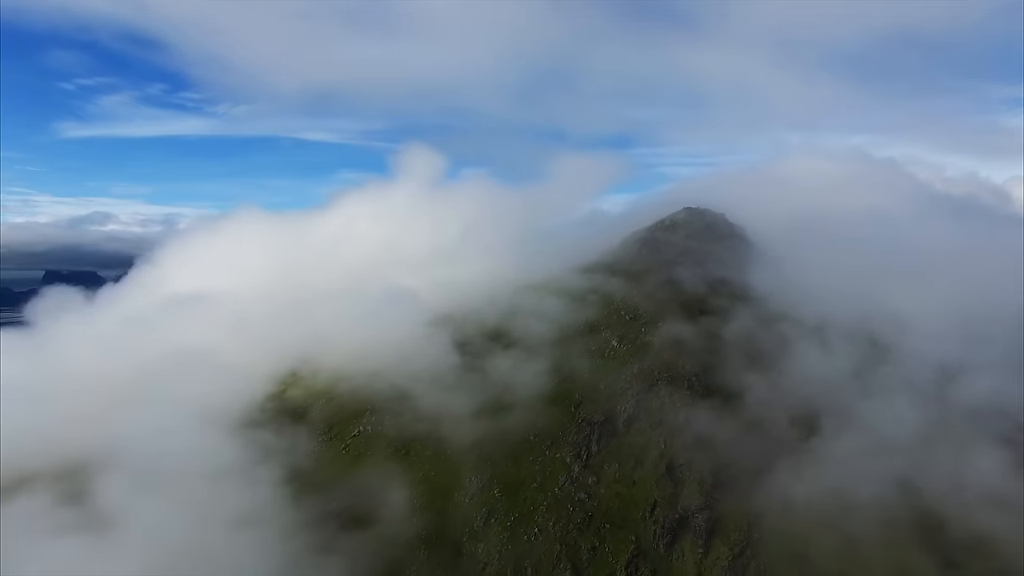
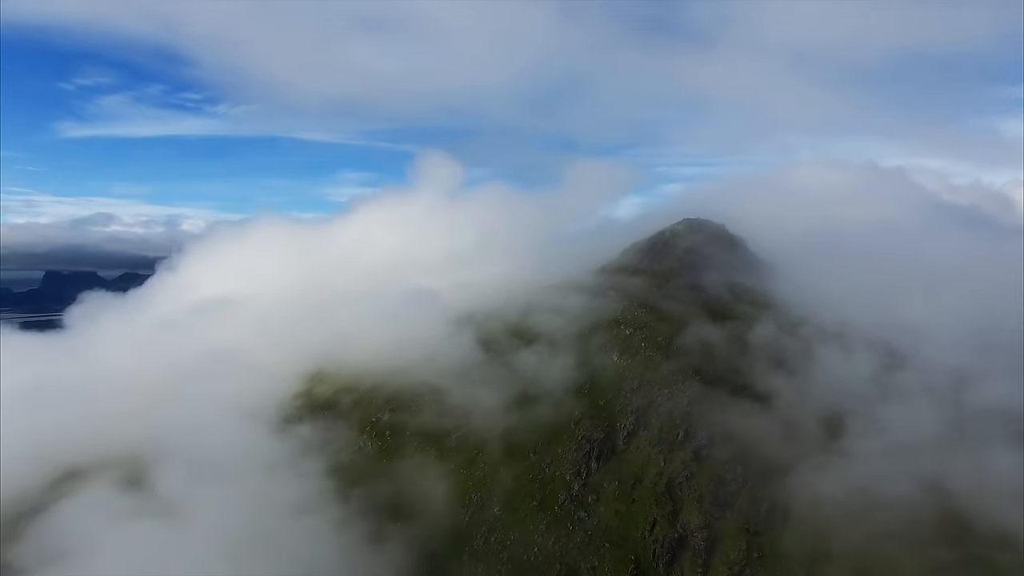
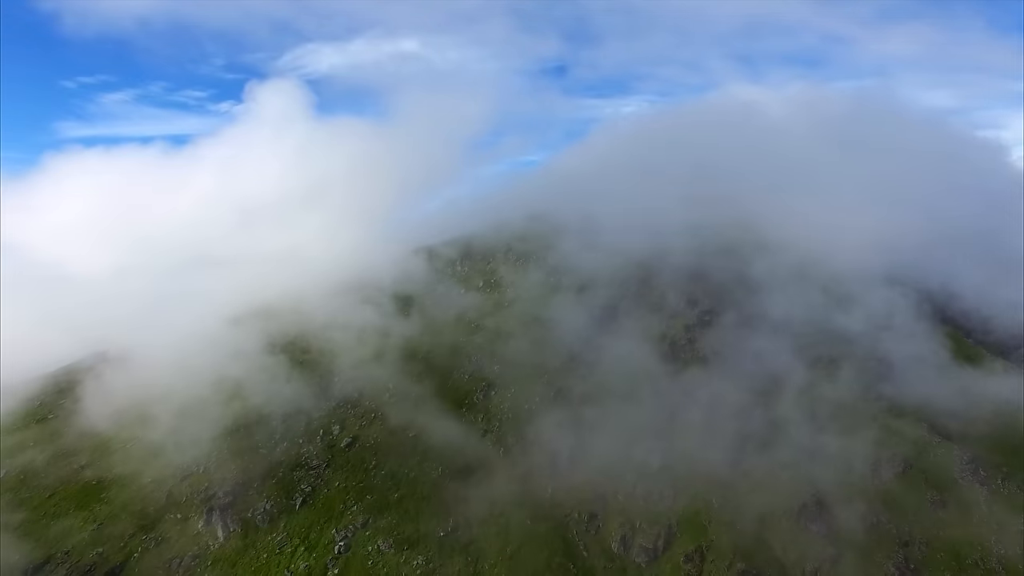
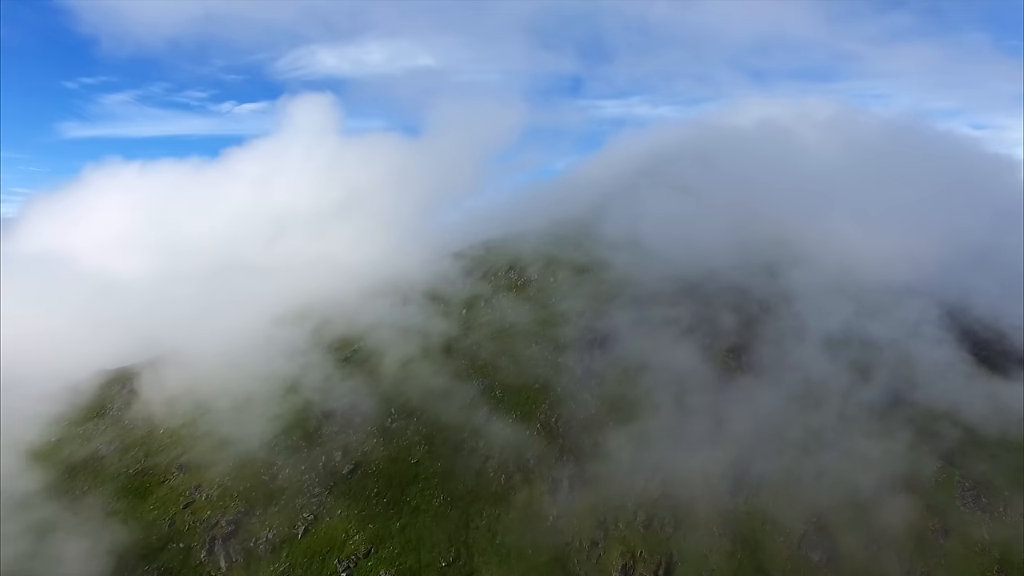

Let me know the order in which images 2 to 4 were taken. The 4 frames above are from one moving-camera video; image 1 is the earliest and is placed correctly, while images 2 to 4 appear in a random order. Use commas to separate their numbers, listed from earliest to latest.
2, 3, 4
